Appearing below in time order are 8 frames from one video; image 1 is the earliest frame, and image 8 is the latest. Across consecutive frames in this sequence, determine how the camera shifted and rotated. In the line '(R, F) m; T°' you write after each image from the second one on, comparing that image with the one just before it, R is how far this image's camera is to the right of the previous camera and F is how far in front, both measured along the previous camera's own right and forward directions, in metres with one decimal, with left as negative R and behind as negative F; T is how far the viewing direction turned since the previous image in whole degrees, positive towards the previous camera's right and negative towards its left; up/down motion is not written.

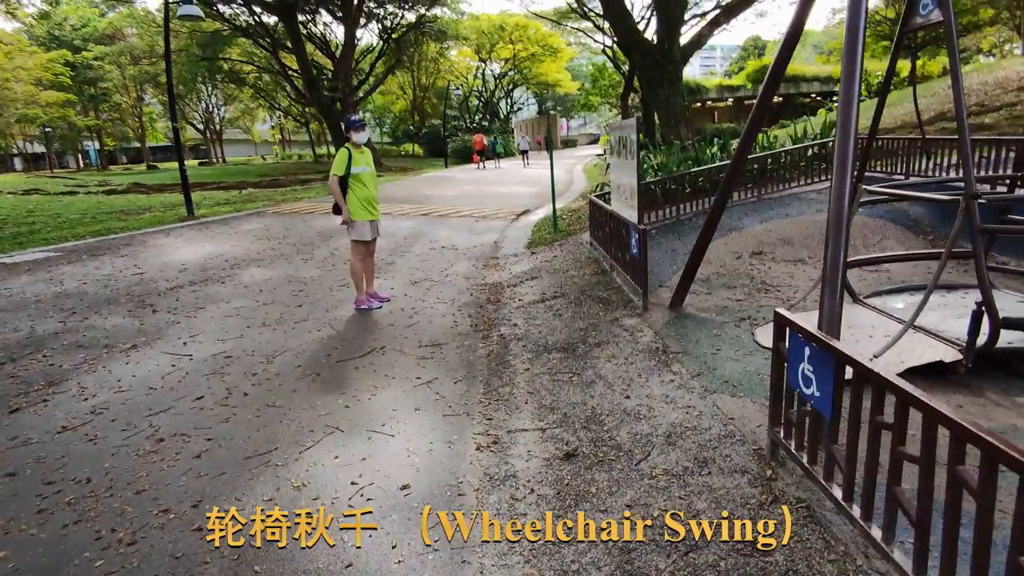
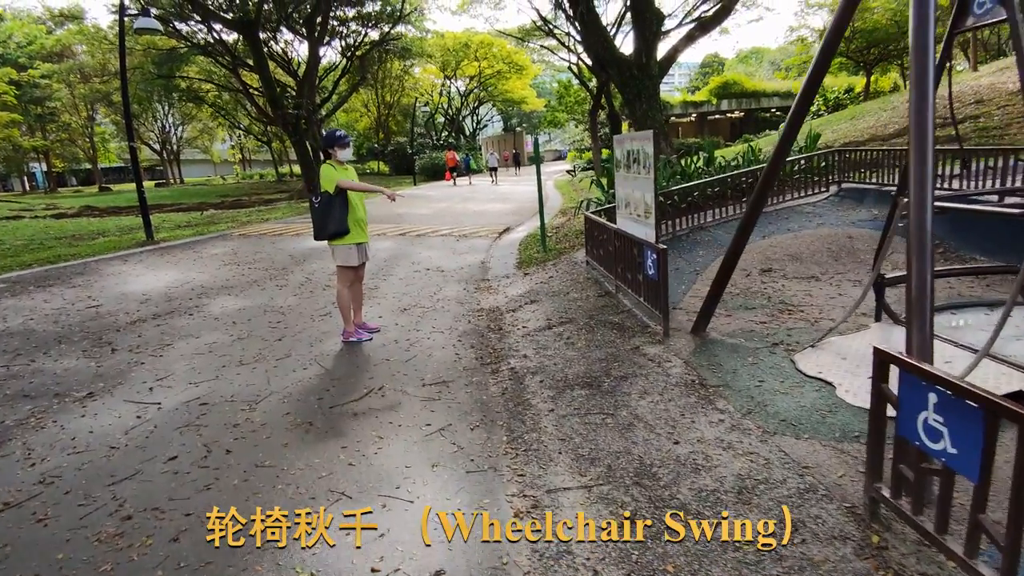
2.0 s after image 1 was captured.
(-0.3, +0.5) m; +3°
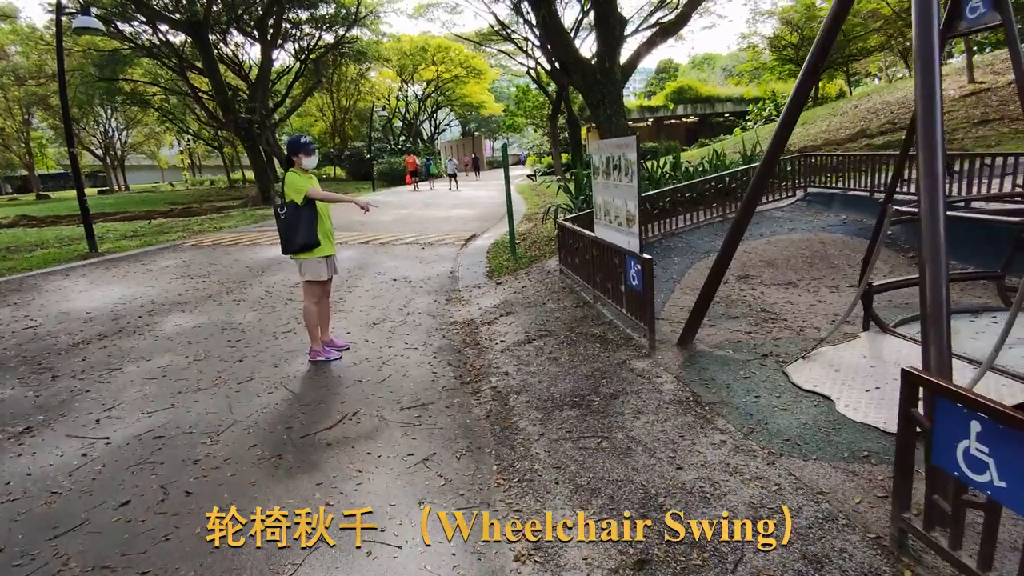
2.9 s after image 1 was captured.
(-0.1, +0.2) m; +4°
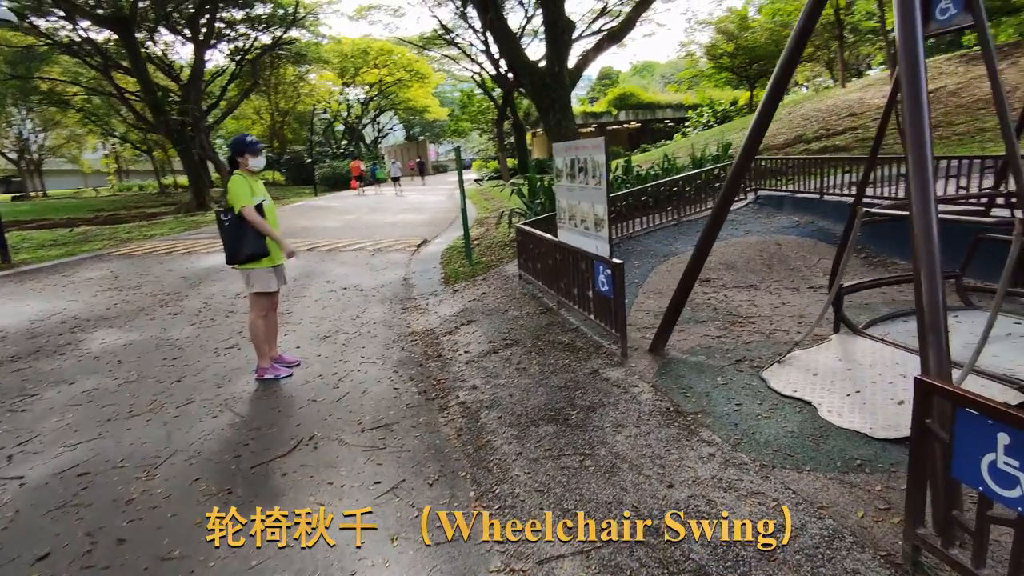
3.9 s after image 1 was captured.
(-0.1, +0.2) m; +5°
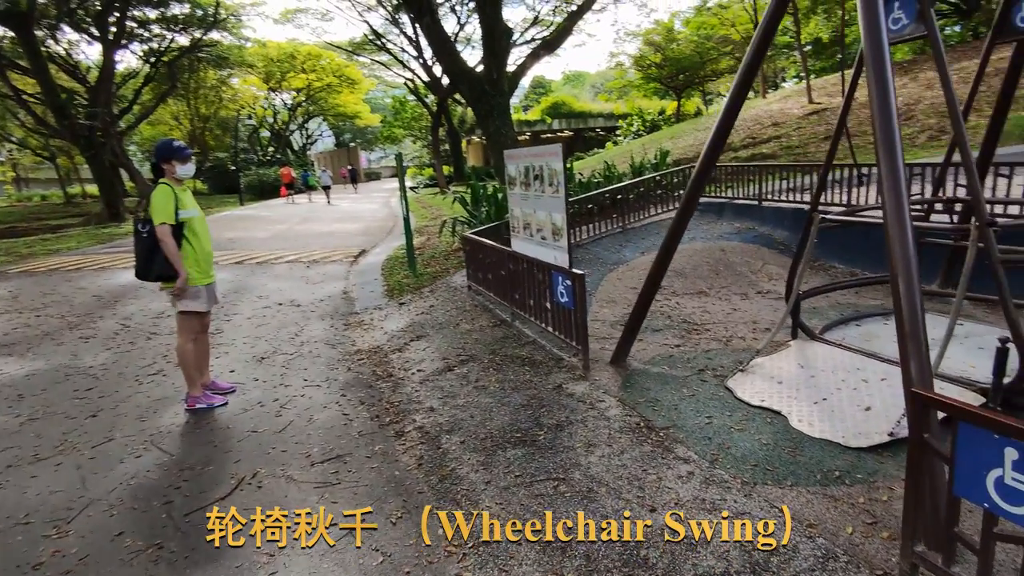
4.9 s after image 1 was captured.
(-0.1, +0.2) m; +6°
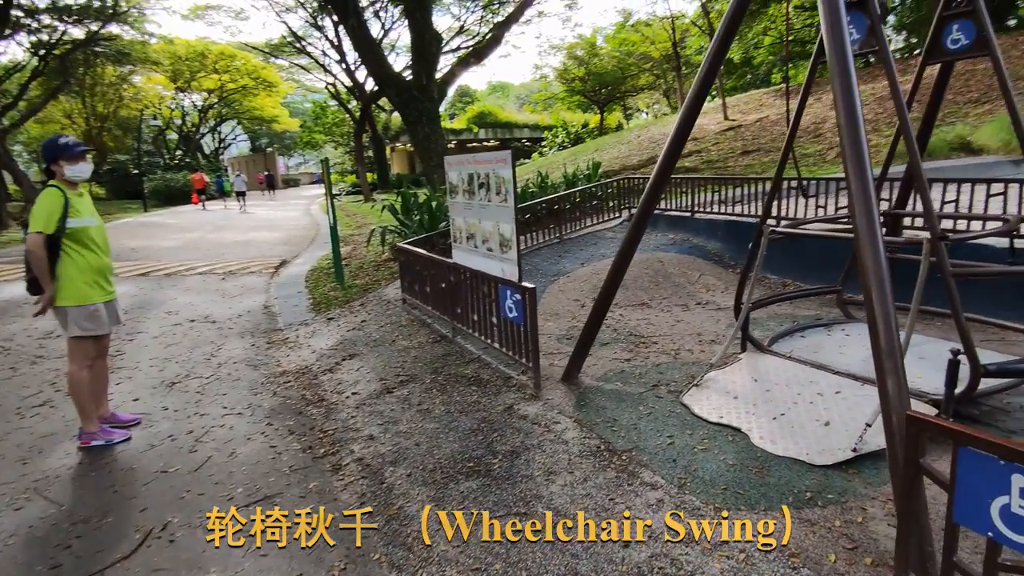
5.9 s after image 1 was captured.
(-0.1, +0.3) m; +7°
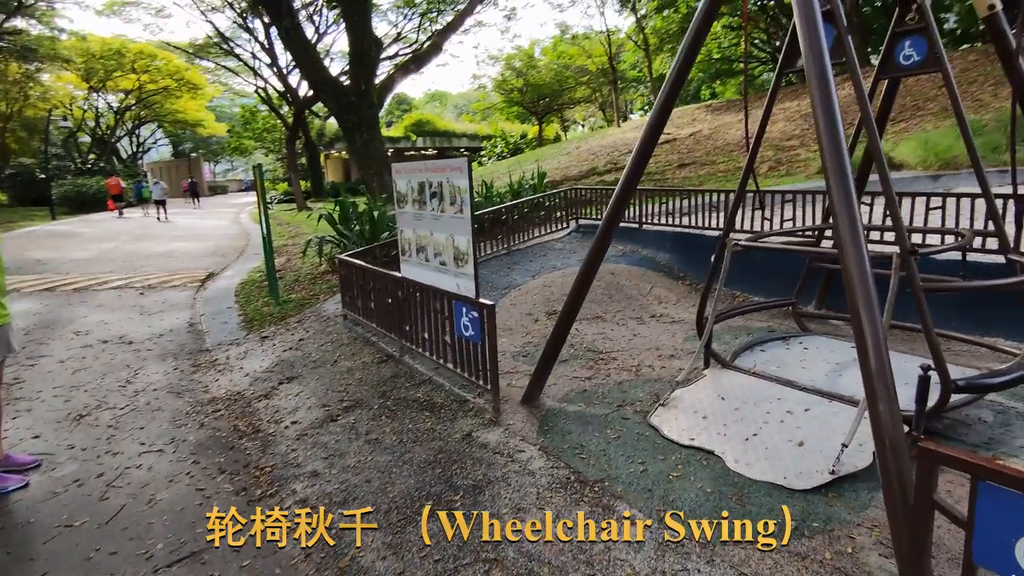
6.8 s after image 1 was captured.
(-0.1, +0.3) m; +6°
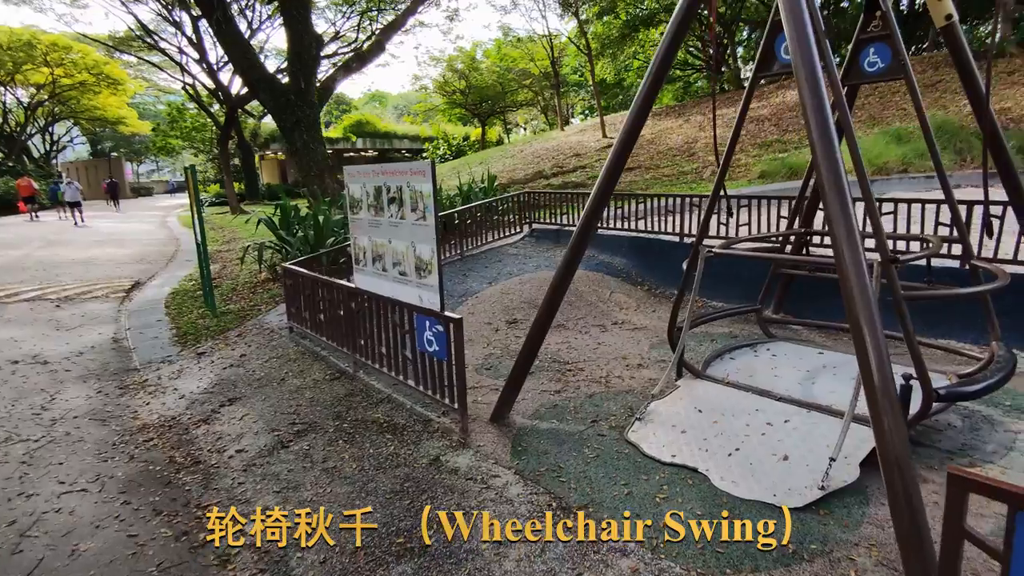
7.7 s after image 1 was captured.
(-0.1, +0.2) m; +6°
